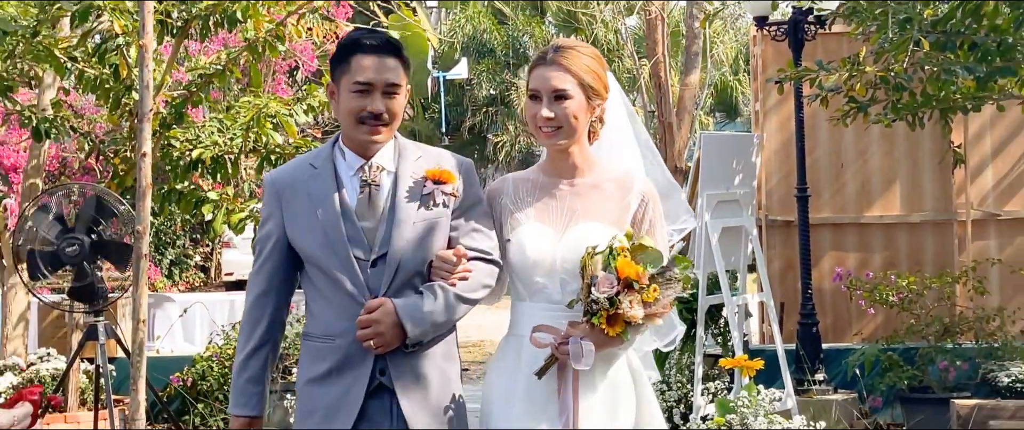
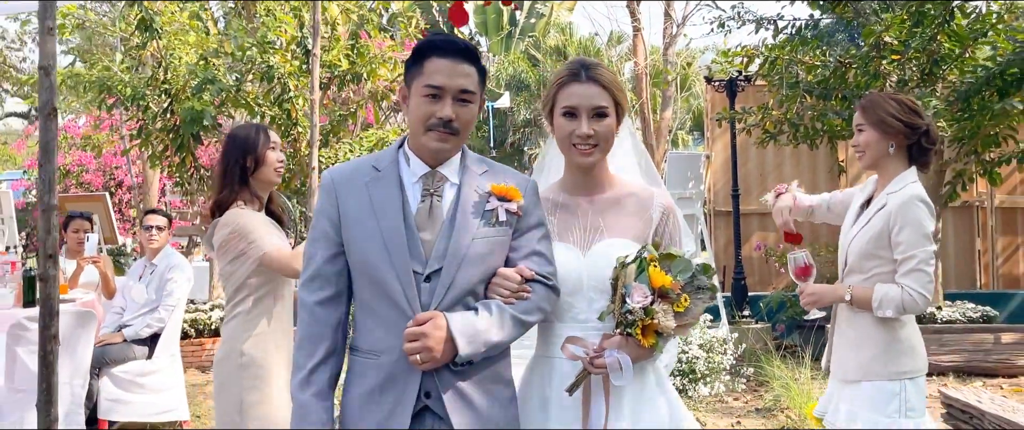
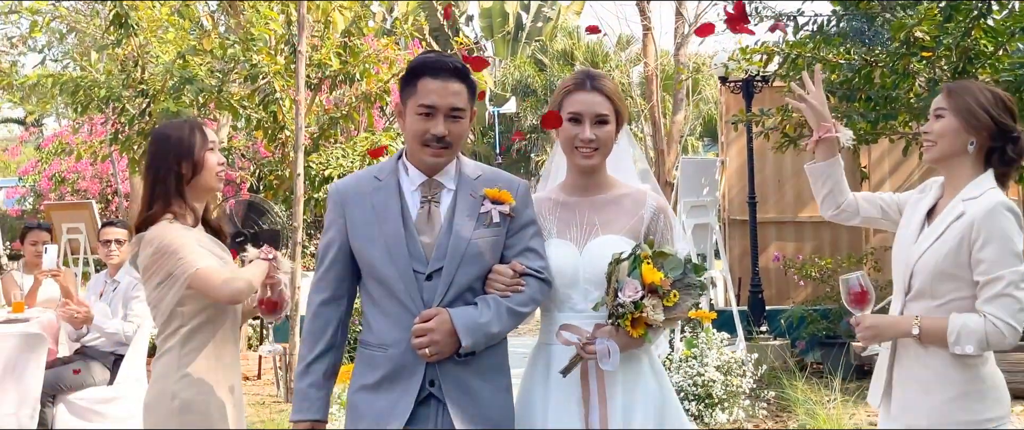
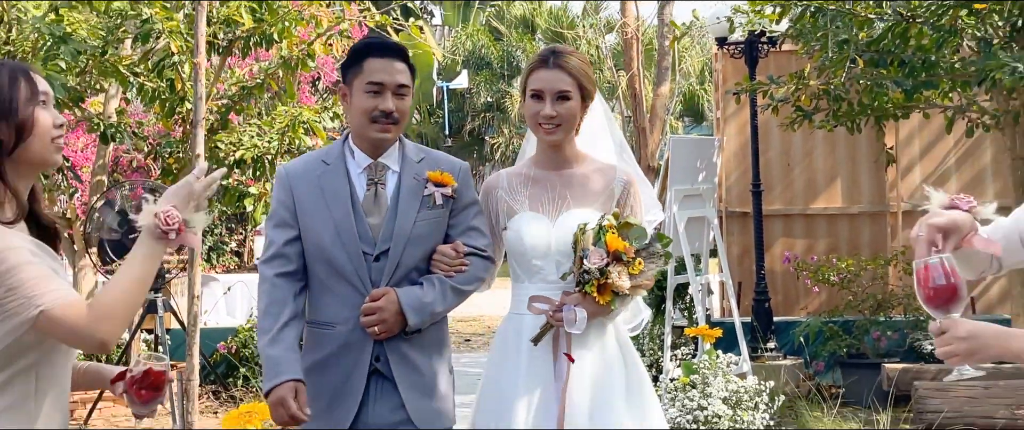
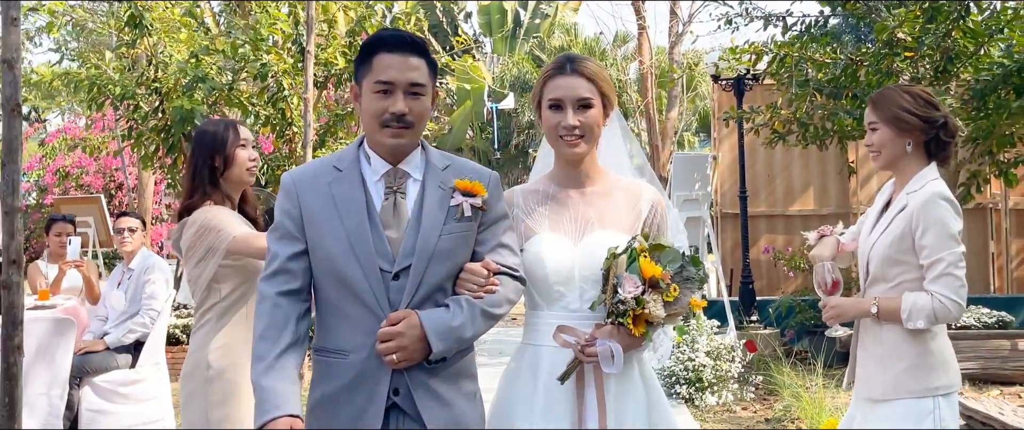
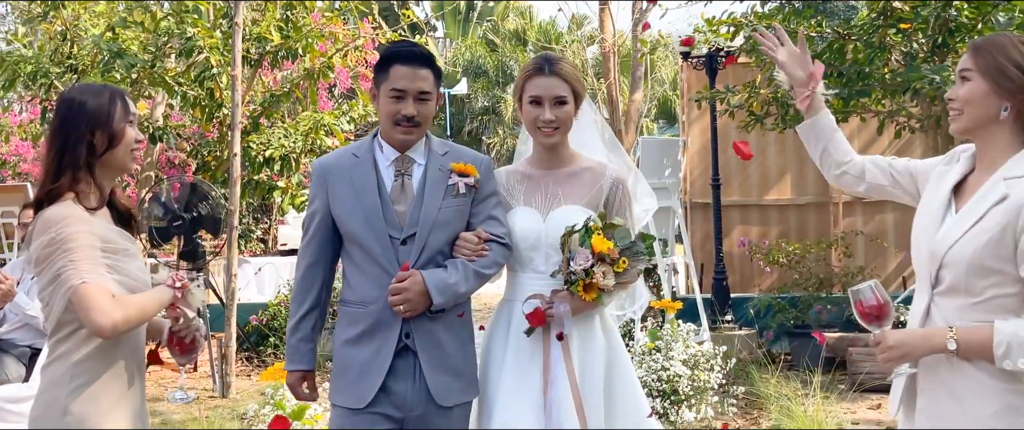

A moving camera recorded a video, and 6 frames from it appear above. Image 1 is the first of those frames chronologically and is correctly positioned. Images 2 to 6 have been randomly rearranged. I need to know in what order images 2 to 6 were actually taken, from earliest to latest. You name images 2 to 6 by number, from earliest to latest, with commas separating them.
4, 6, 3, 5, 2
